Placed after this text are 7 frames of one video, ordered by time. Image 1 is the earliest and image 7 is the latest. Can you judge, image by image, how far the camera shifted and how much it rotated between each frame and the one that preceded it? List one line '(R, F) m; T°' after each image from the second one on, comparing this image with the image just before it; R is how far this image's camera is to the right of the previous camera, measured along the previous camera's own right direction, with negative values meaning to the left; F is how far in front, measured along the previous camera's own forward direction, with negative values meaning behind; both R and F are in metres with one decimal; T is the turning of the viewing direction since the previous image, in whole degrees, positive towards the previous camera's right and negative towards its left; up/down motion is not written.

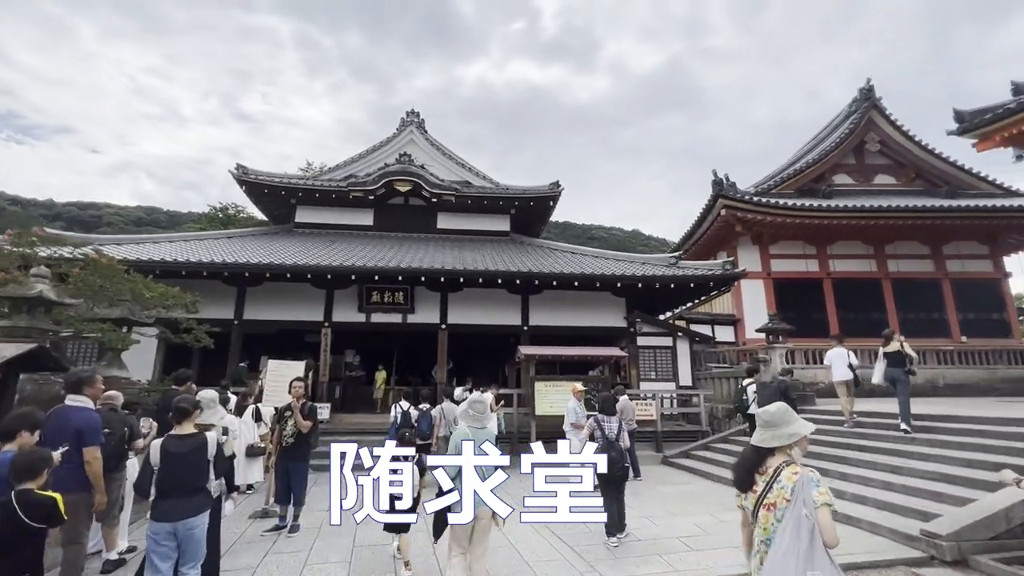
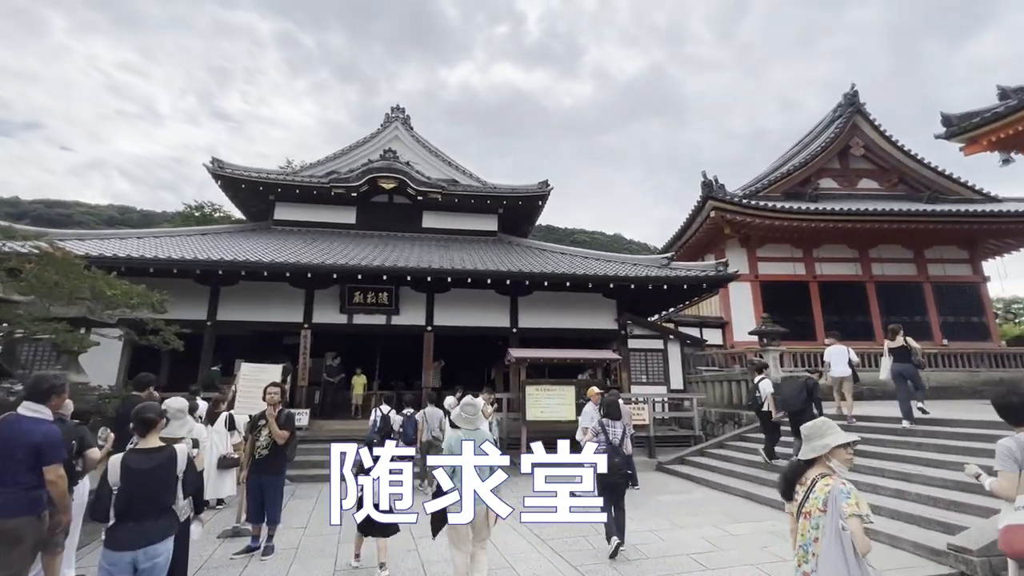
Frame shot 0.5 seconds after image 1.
(-0.2, +0.4) m; +2°
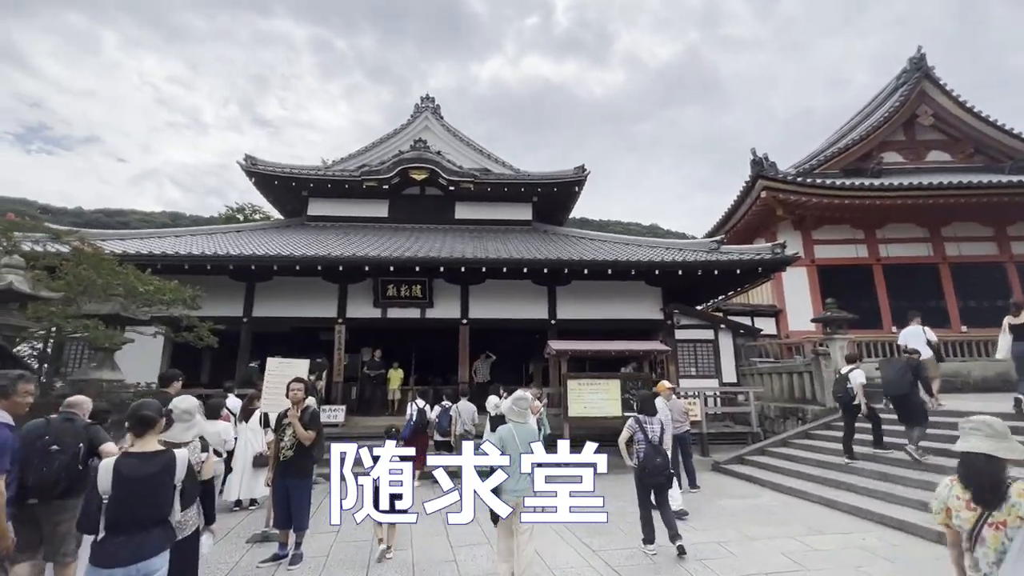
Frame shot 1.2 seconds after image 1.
(-0.1, +0.5) m; -4°
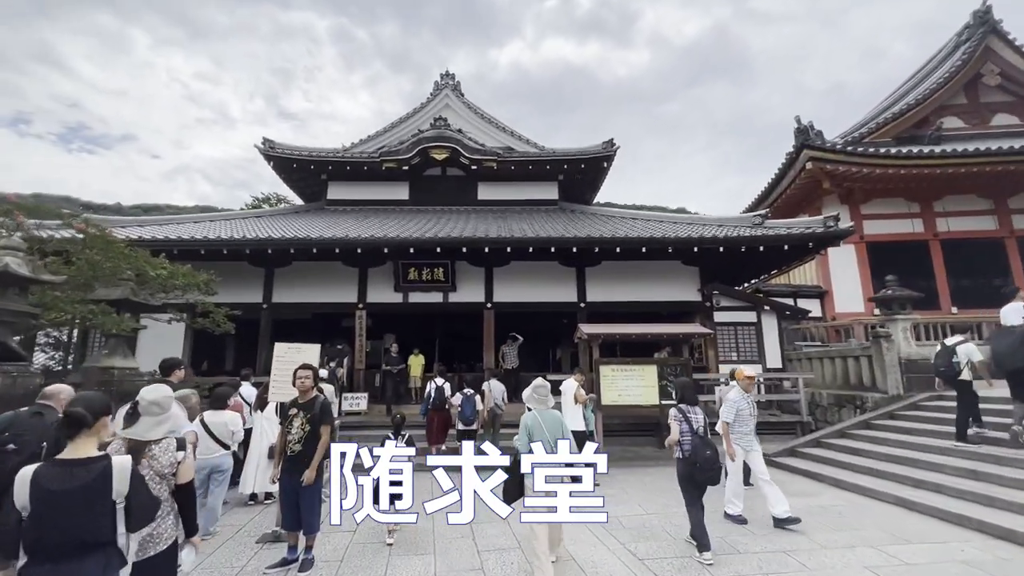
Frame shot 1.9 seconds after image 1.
(-0.1, +0.6) m; -3°
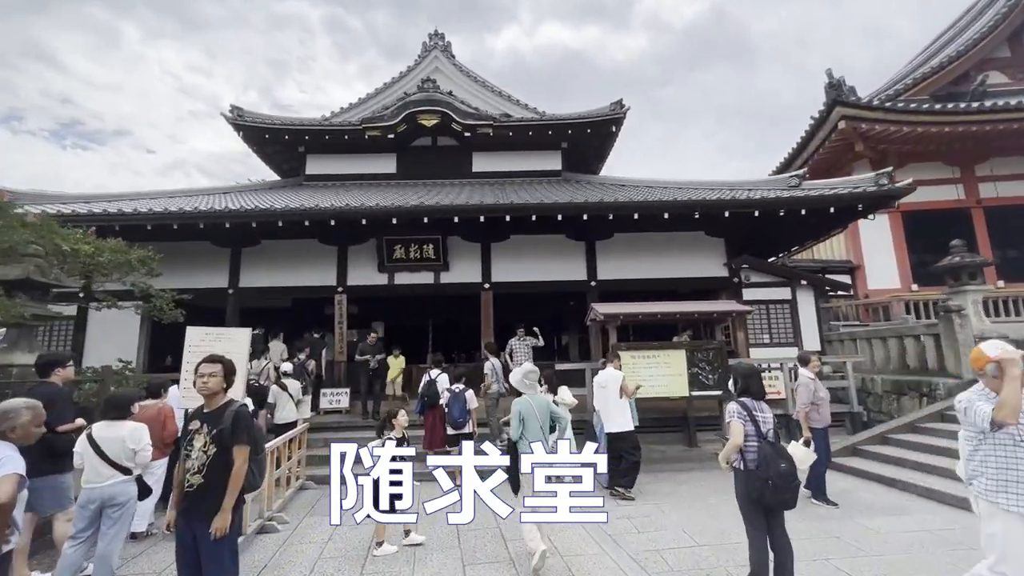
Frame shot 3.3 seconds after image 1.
(0.0, +1.3) m; 0°
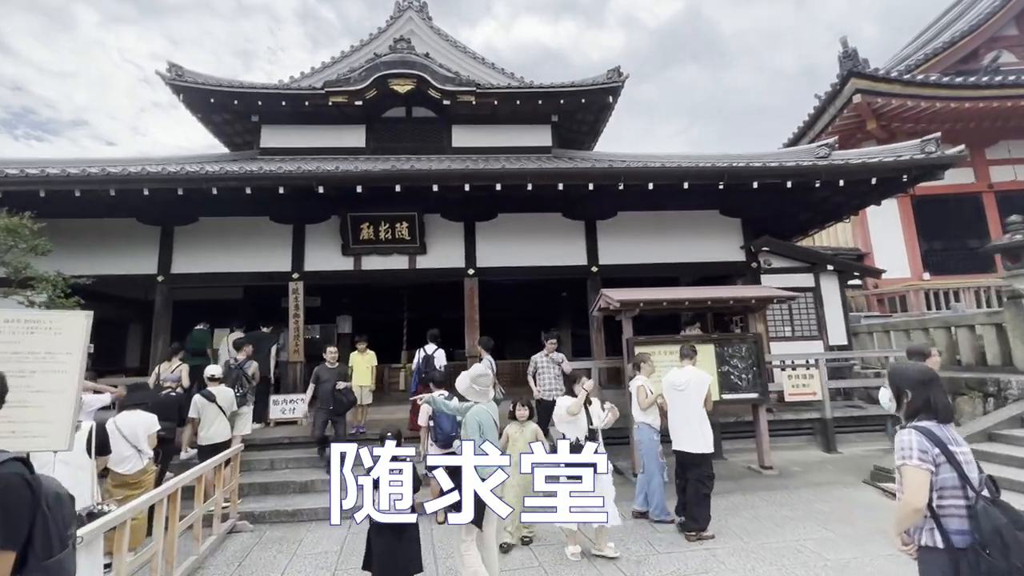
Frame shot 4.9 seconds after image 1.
(-0.2, +1.4) m; +3°
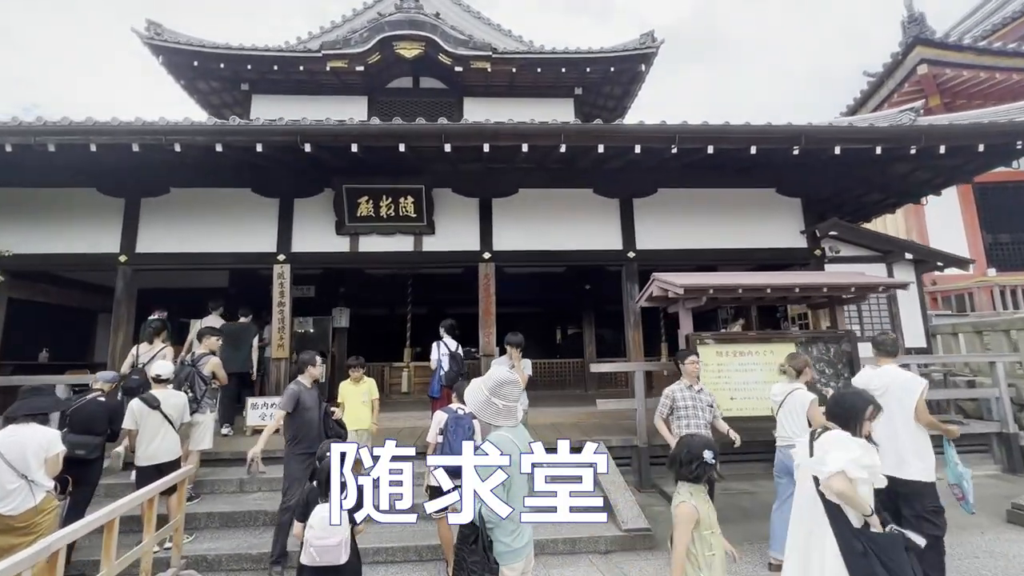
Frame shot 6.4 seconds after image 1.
(-0.3, +1.2) m; -1°
